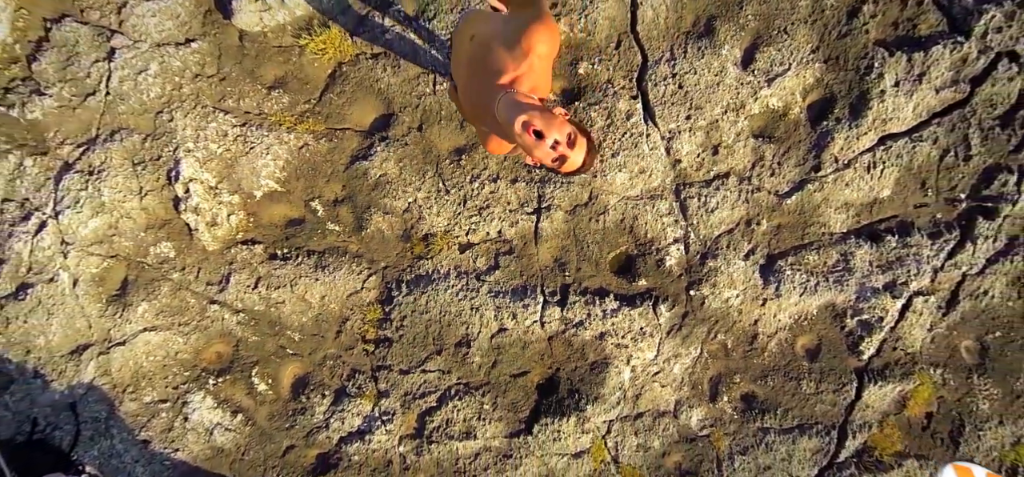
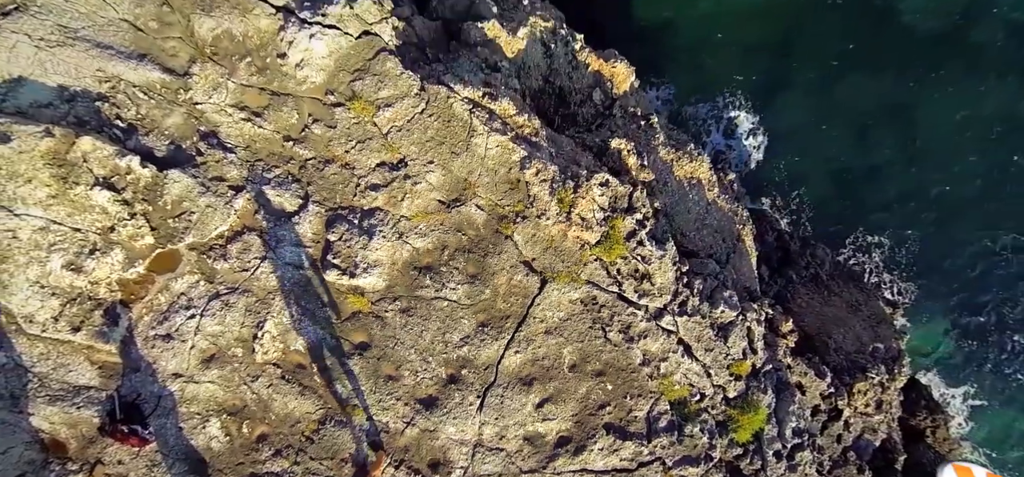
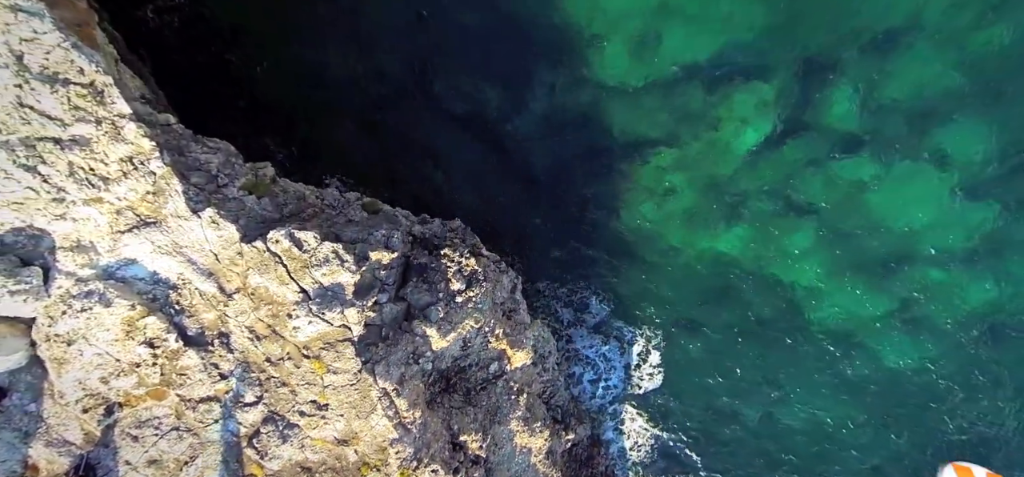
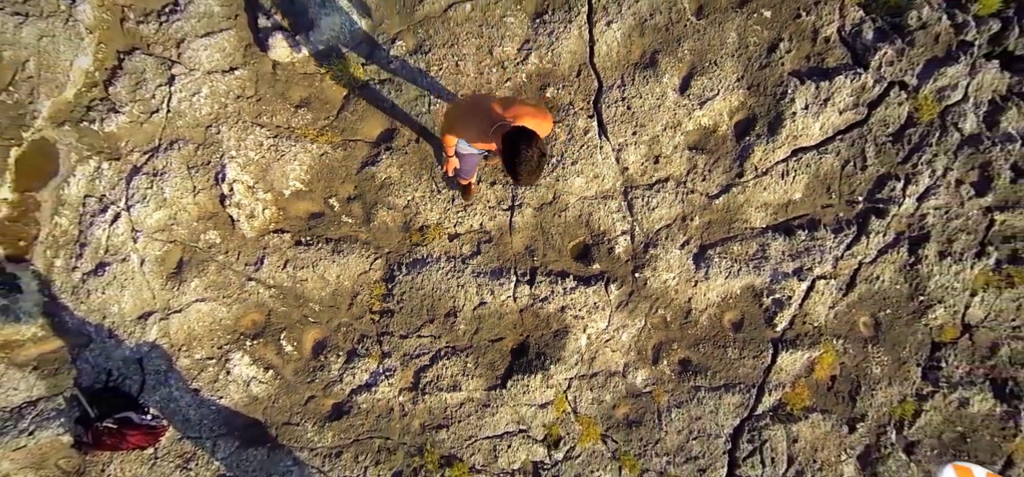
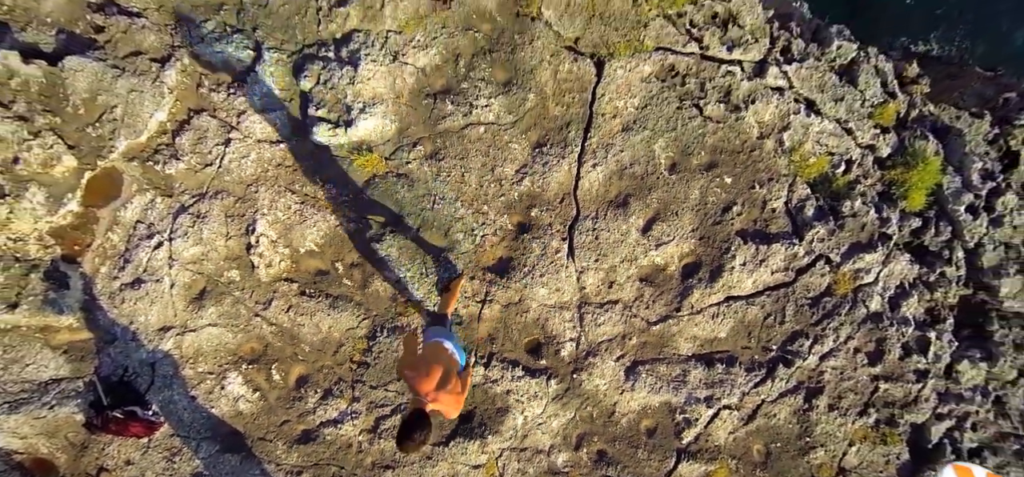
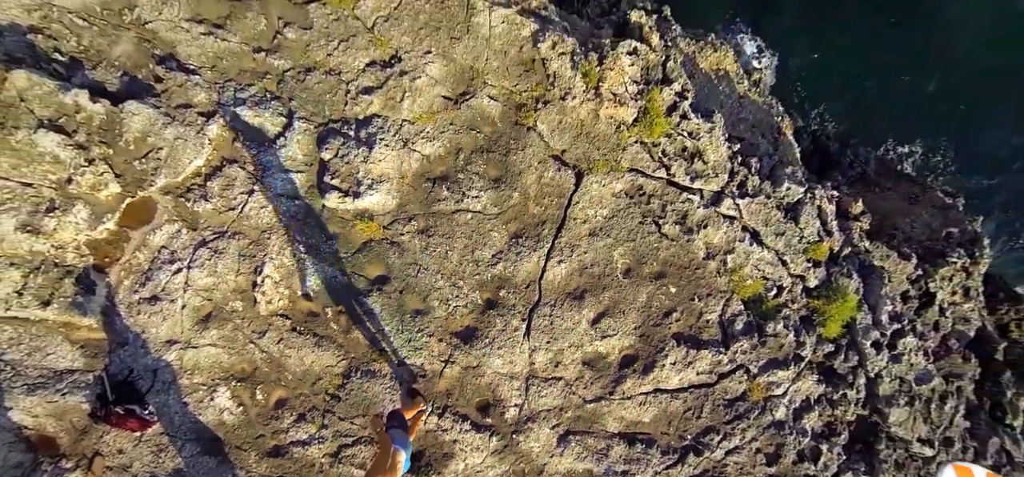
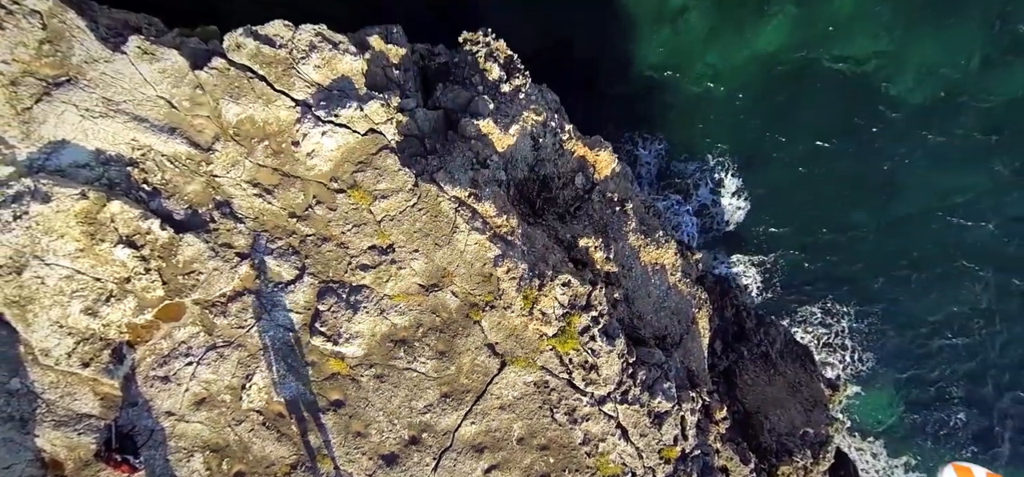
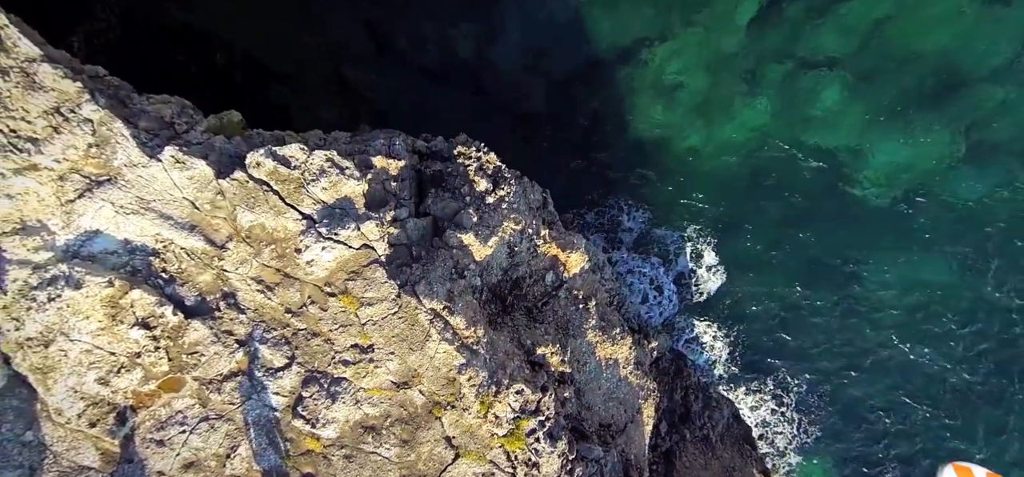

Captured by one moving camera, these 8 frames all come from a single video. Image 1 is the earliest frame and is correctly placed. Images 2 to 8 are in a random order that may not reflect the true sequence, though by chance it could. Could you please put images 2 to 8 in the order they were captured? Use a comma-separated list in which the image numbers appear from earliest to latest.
4, 5, 6, 2, 7, 8, 3
